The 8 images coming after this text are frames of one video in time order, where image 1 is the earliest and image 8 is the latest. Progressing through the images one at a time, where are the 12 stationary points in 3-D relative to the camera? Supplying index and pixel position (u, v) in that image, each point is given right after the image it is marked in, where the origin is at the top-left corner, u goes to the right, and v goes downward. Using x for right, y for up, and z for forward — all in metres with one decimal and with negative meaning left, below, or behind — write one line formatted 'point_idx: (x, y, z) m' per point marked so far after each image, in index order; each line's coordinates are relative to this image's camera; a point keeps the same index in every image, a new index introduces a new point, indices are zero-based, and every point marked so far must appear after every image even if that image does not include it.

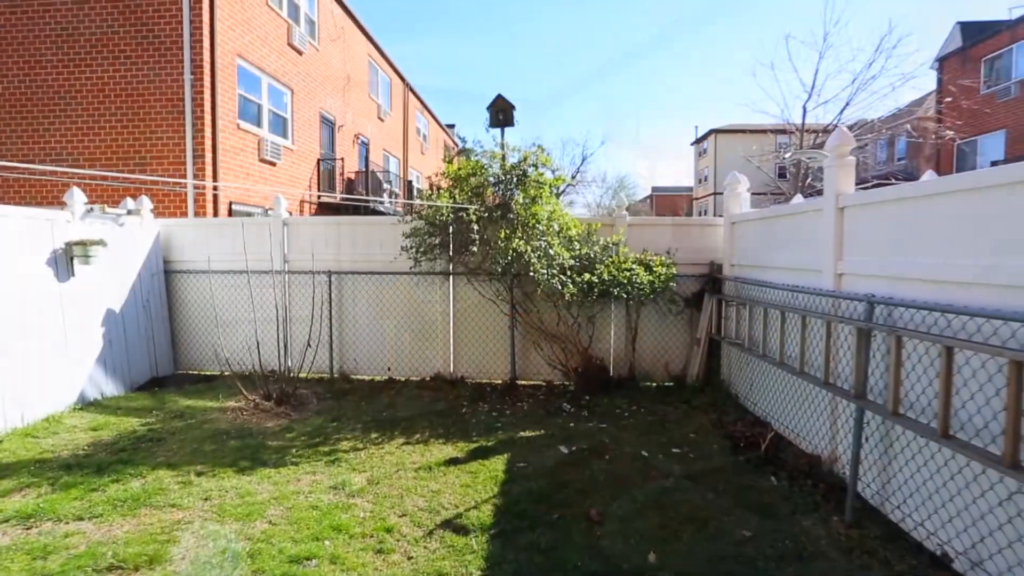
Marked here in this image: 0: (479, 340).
0: (-0.4, -0.6, +6.6) m
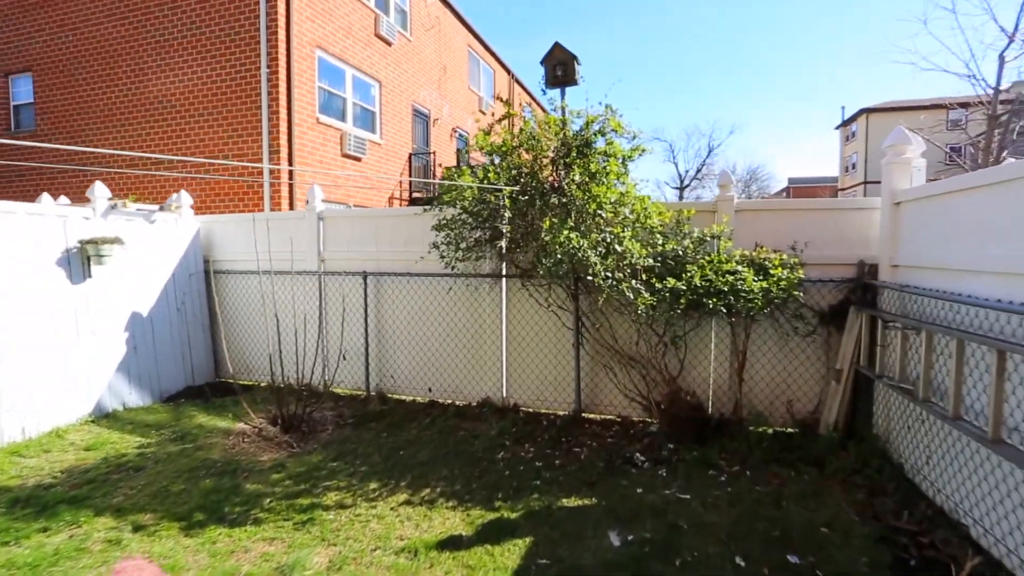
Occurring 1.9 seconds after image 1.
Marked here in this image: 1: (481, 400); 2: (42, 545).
0: (+0.2, -0.7, +5.3) m
1: (-0.3, -1.1, +5.5) m
2: (-2.7, -1.5, +3.2) m
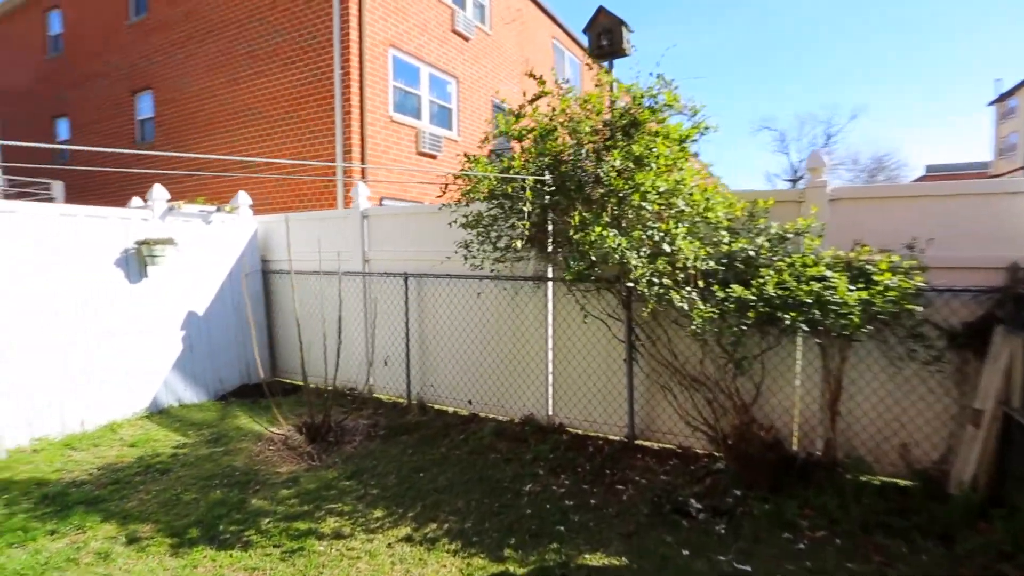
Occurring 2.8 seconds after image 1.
0: (+0.6, -0.7, +4.6) m
1: (+0.1, -1.2, +4.9) m
2: (-2.7, -1.5, +3.1) m
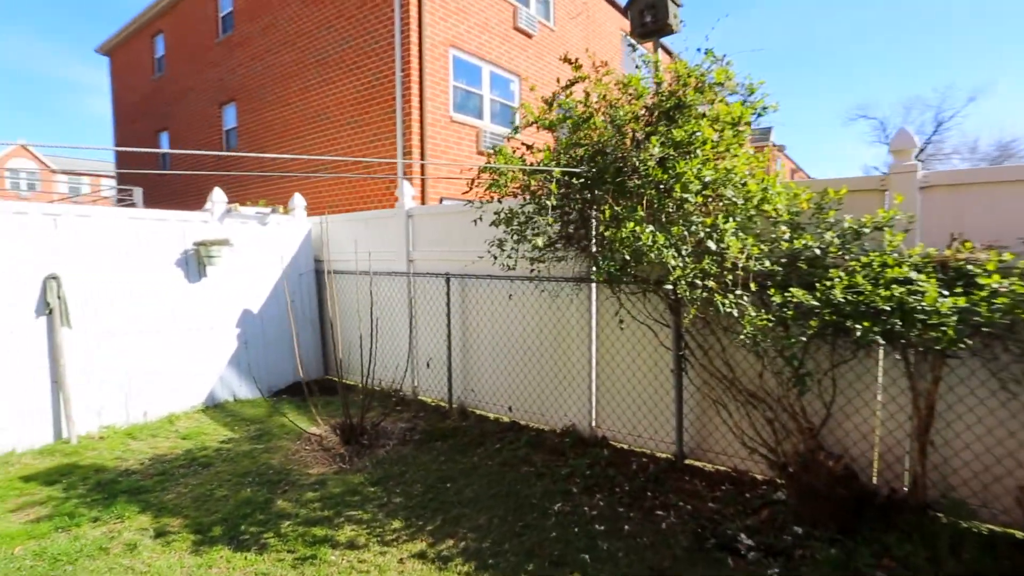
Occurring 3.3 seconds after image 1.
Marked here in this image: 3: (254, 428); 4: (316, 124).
0: (+0.9, -0.8, +4.3) m
1: (+0.4, -1.2, +4.6) m
2: (-2.6, -1.5, +3.2) m
3: (-2.4, -1.3, +5.0) m
4: (-4.0, +3.4, +10.9) m
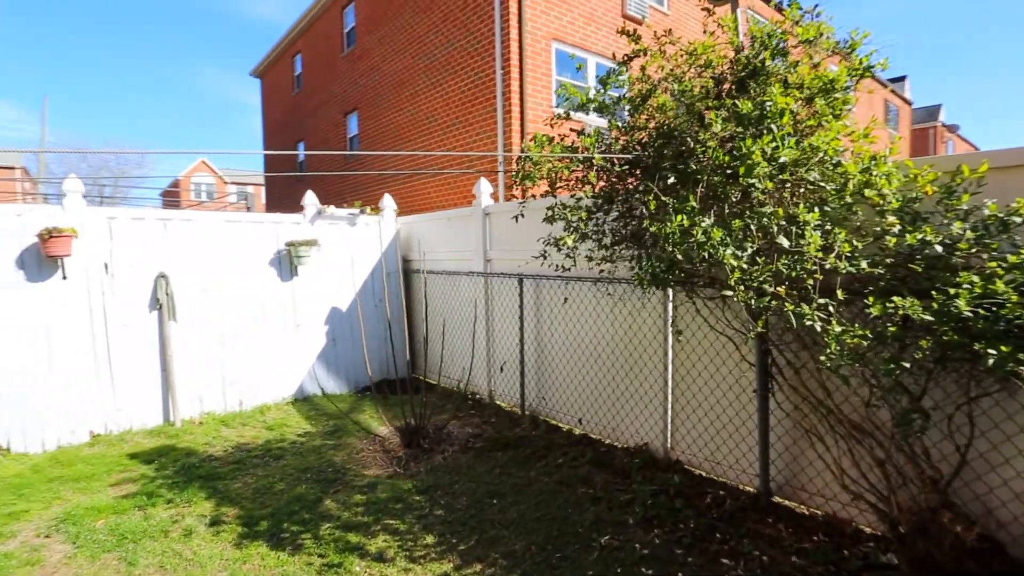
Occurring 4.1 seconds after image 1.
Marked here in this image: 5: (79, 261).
0: (+1.3, -0.8, +3.7) m
1: (+1.0, -1.2, +4.2) m
2: (-2.3, -1.5, +3.5) m
3: (-1.8, -1.3, +5.2) m
4: (-1.9, +3.4, +11.3) m
5: (-3.7, +0.2, +4.6) m
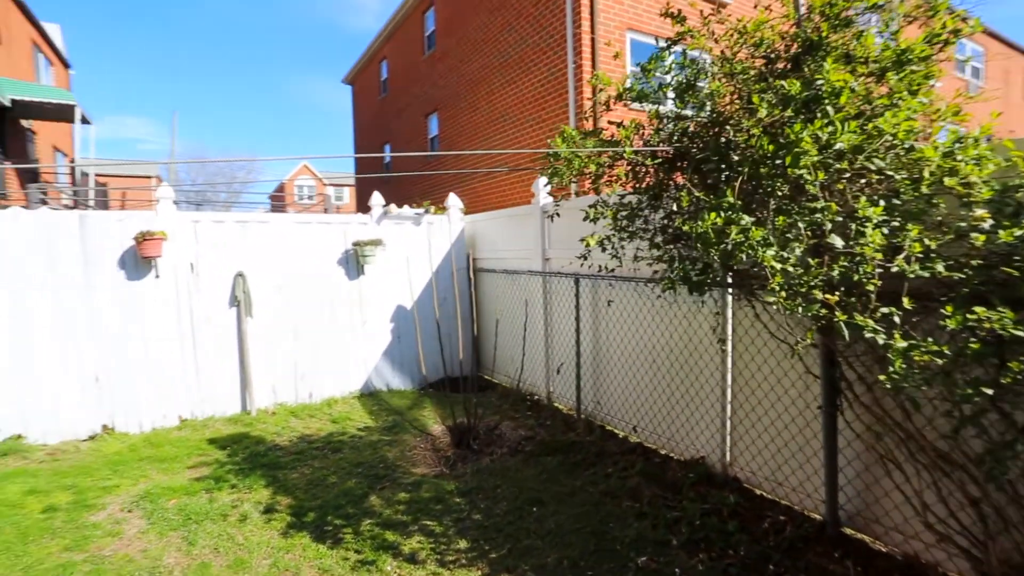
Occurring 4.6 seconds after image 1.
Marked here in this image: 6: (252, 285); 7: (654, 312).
0: (+1.6, -0.8, +3.3) m
1: (+1.3, -1.2, +3.9) m
2: (-2.1, -1.5, +3.7) m
3: (-1.2, -1.3, +5.3) m
4: (-0.3, +3.4, +11.3) m
5: (-3.2, +0.3, +5.0) m
6: (-2.6, 0.0, +5.4) m
7: (+1.1, -0.2, +4.2) m
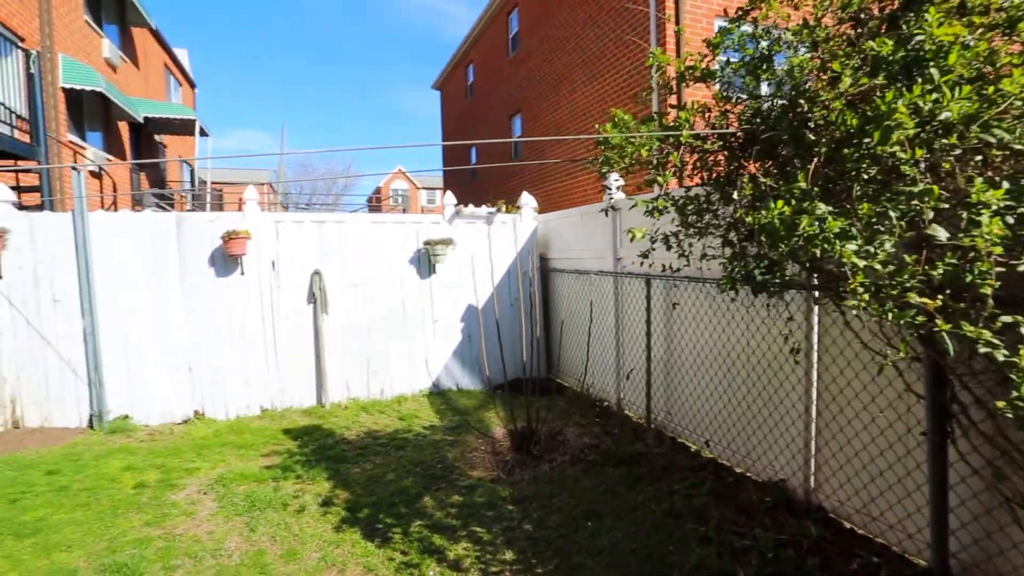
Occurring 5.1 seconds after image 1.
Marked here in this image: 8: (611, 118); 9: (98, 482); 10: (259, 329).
0: (+1.9, -0.8, +2.9) m
1: (+1.7, -1.3, +3.5) m
2: (-1.7, -1.4, +3.9) m
3: (-0.6, -1.3, +5.3) m
4: (+1.3, +3.4, +11.1) m
5: (-2.6, +0.3, +5.4) m
6: (-1.9, +0.1, +5.6) m
7: (+1.6, -0.2, +3.8) m
8: (+0.5, +0.9, +3.0) m
9: (-3.1, -1.4, +4.0) m
10: (-2.5, -0.4, +5.4) m
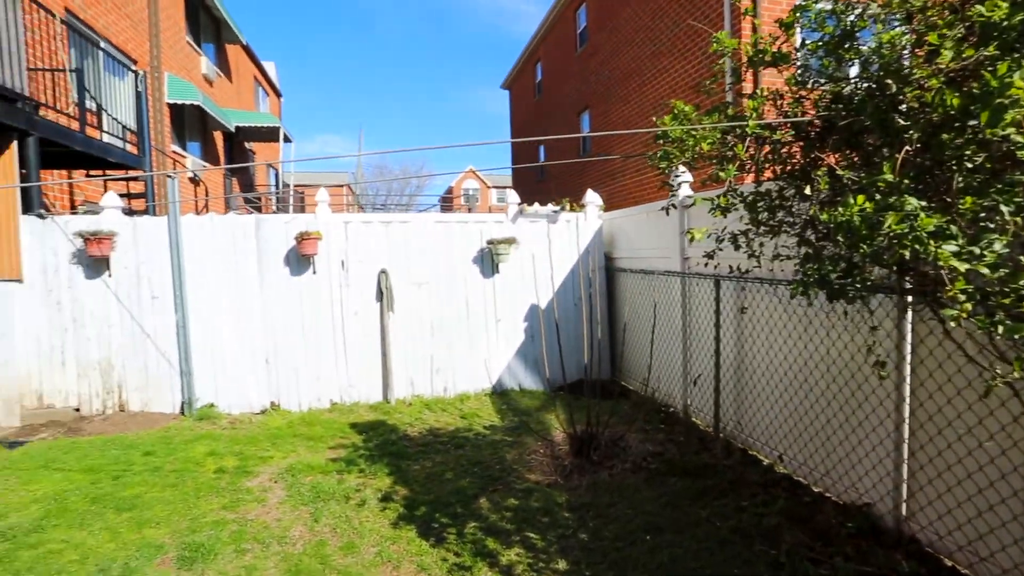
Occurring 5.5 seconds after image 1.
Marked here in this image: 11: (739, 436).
0: (+2.2, -0.9, +2.5) m
1: (+2.0, -1.3, +3.1) m
2: (-1.2, -1.4, +4.0) m
3: (0.0, -1.3, +5.3) m
4: (+2.7, +3.4, +10.7) m
5: (-1.9, +0.3, +5.6) m
6: (-1.3, +0.1, +5.8) m
7: (+1.9, -0.2, +3.5) m
8: (+0.8, +0.9, +2.8) m
9: (-2.6, -1.4, +4.3) m
10: (-1.9, -0.4, +5.6) m
11: (+1.8, -1.2, +4.3) m
